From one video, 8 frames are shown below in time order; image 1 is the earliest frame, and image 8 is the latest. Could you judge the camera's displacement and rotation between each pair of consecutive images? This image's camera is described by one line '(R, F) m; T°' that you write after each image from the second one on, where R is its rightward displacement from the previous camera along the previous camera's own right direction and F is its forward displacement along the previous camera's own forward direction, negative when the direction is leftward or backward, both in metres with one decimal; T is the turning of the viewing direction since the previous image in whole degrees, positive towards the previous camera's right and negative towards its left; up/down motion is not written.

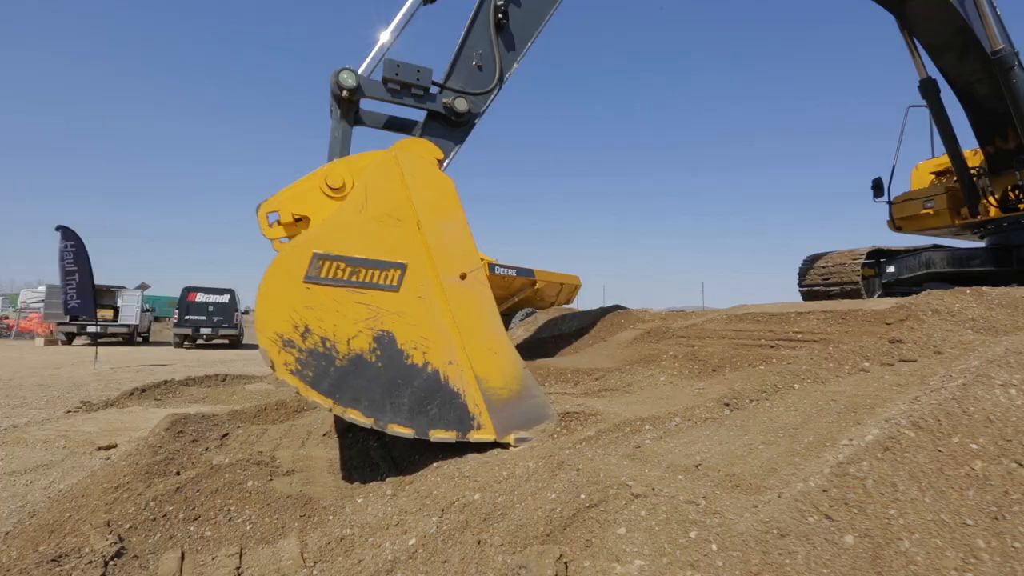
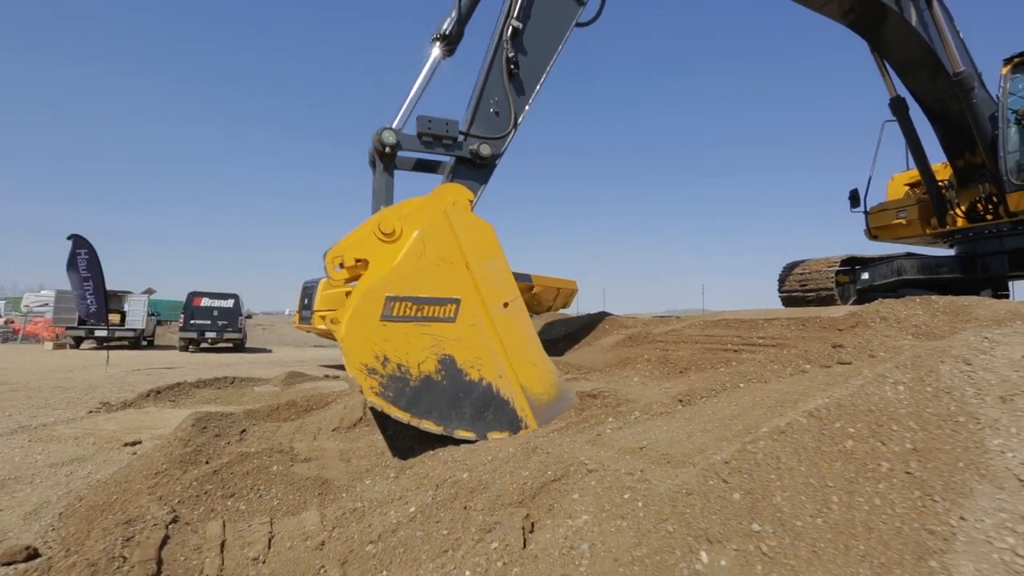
(+0.1, -0.5) m; 0°
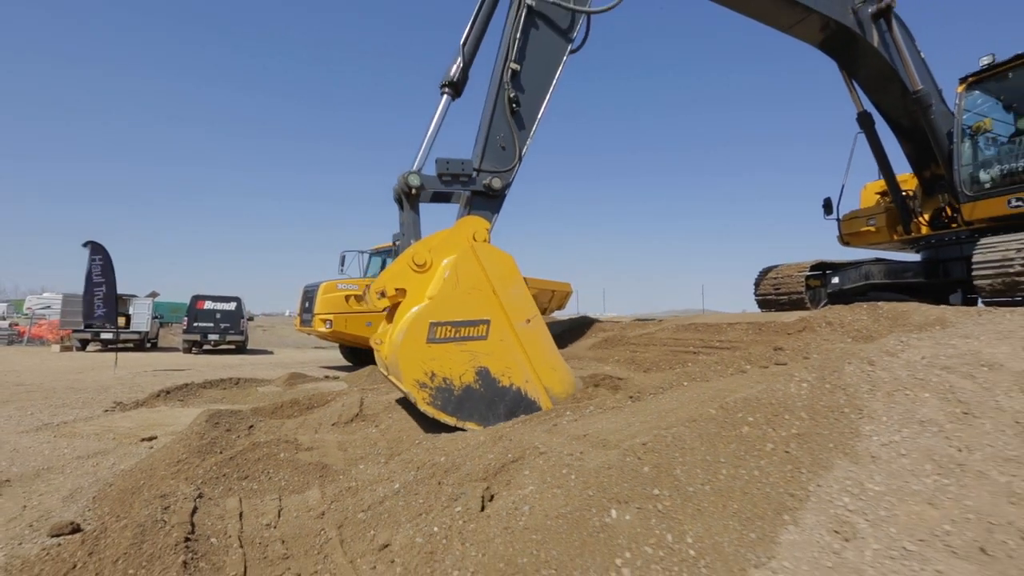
(+0.2, -0.5) m; 0°
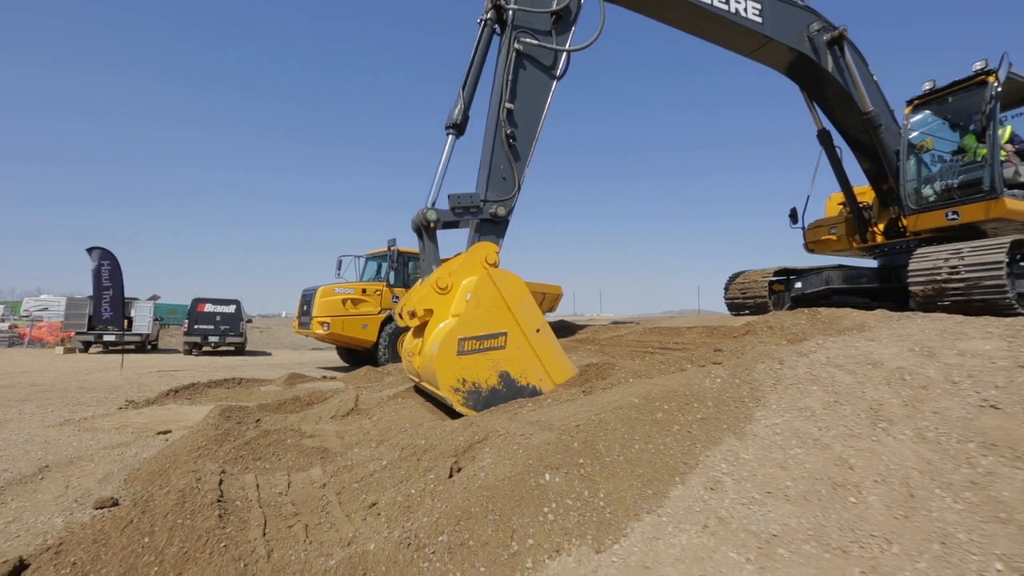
(+0.2, -0.6) m; 0°
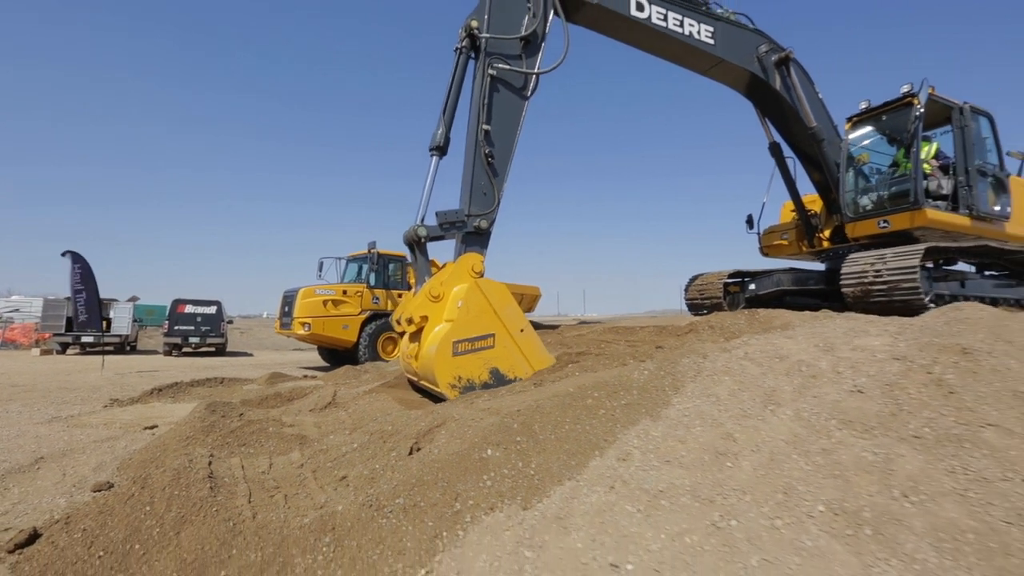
(+0.2, -0.5) m; +2°
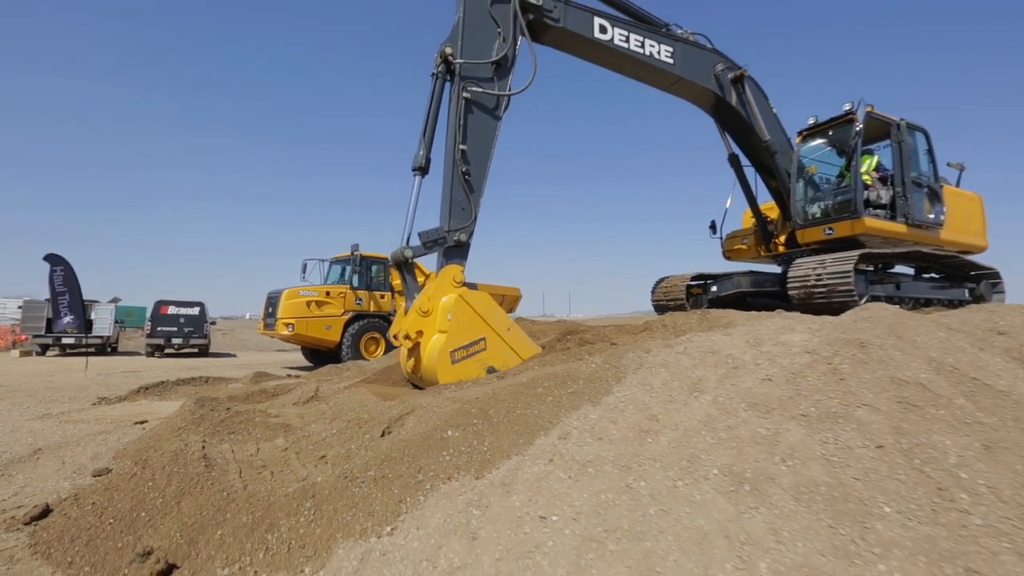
(+0.2, -0.5) m; +2°
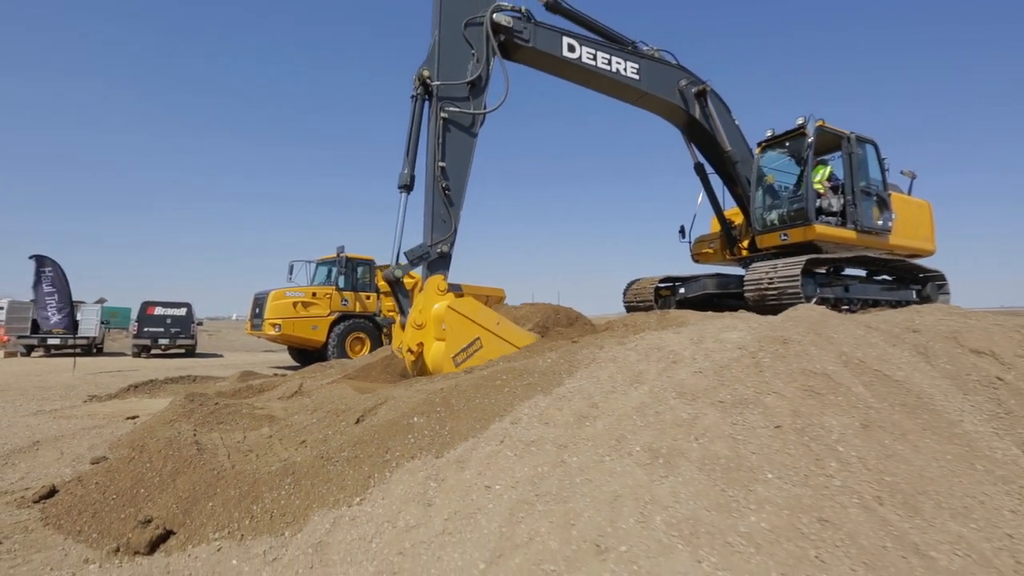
(+0.3, -0.5) m; +1°
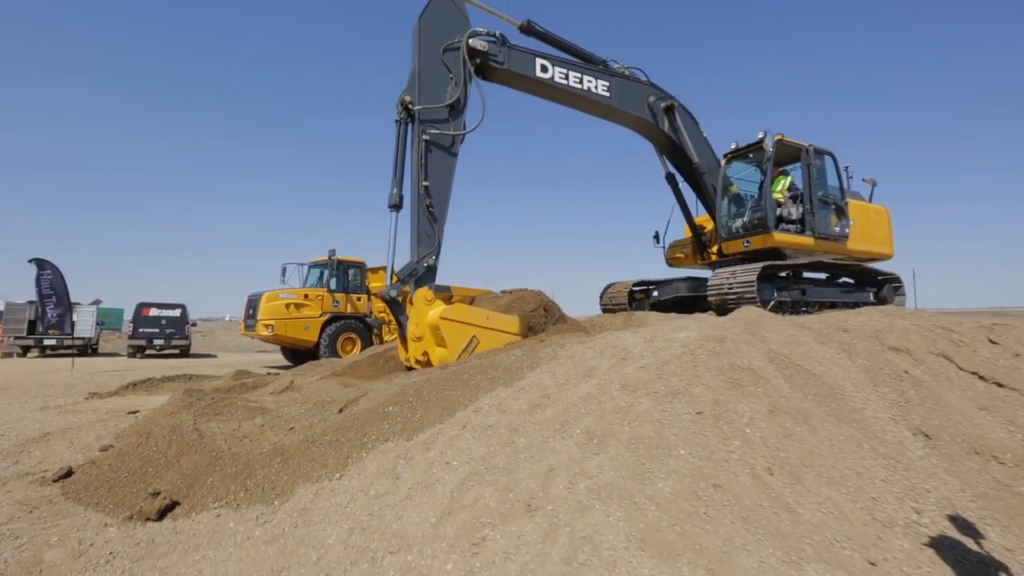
(+0.3, -0.6) m; +1°
